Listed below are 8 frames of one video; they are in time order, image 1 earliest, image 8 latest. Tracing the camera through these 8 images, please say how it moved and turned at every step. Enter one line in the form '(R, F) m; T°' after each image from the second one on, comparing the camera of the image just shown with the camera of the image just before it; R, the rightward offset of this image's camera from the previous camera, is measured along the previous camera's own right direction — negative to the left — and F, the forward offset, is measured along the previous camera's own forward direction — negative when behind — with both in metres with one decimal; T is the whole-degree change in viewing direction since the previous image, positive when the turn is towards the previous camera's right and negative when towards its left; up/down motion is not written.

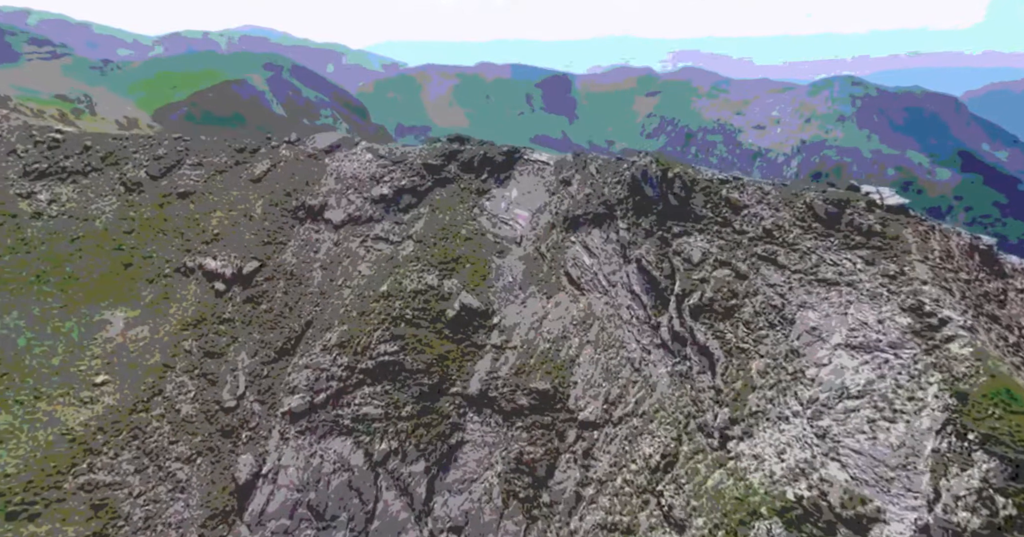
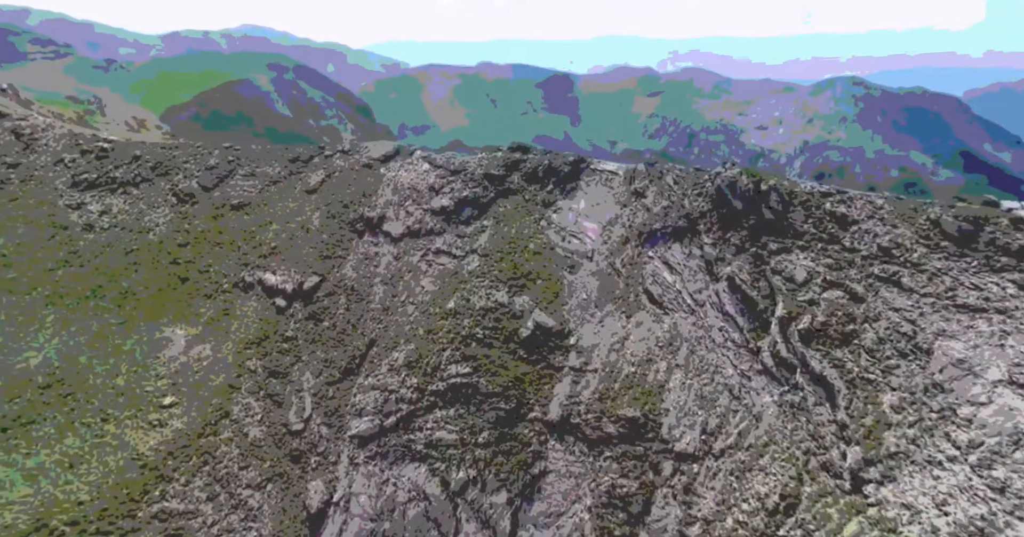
(-3.7, +1.9) m; -2°
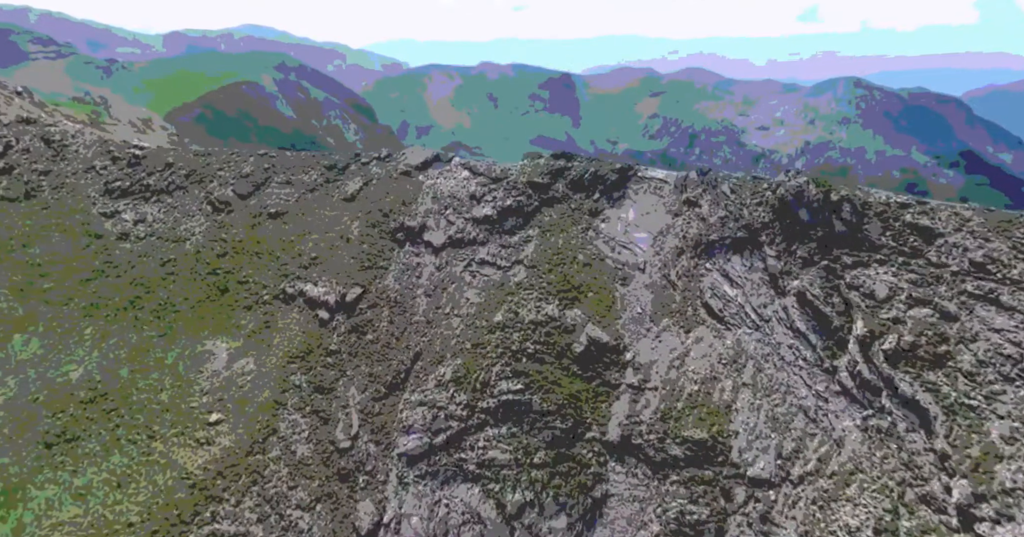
(-2.6, +1.3) m; -1°
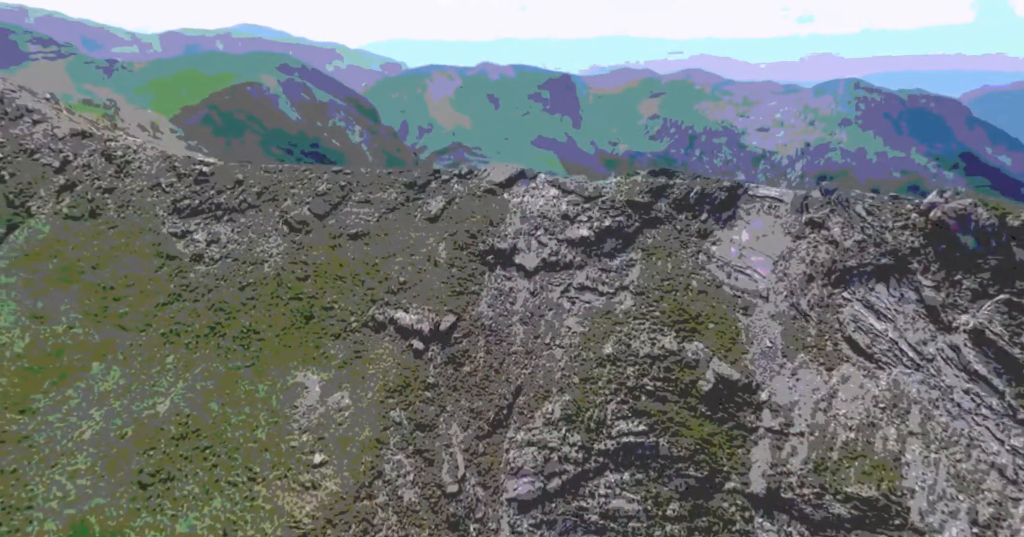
(-5.7, +2.8) m; -3°
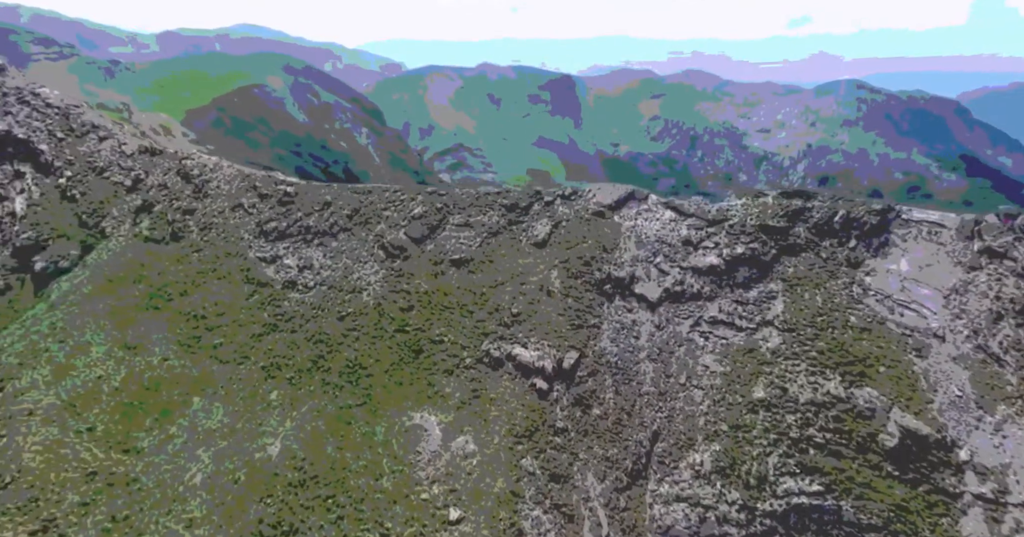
(-6.7, +3.1) m; -3°
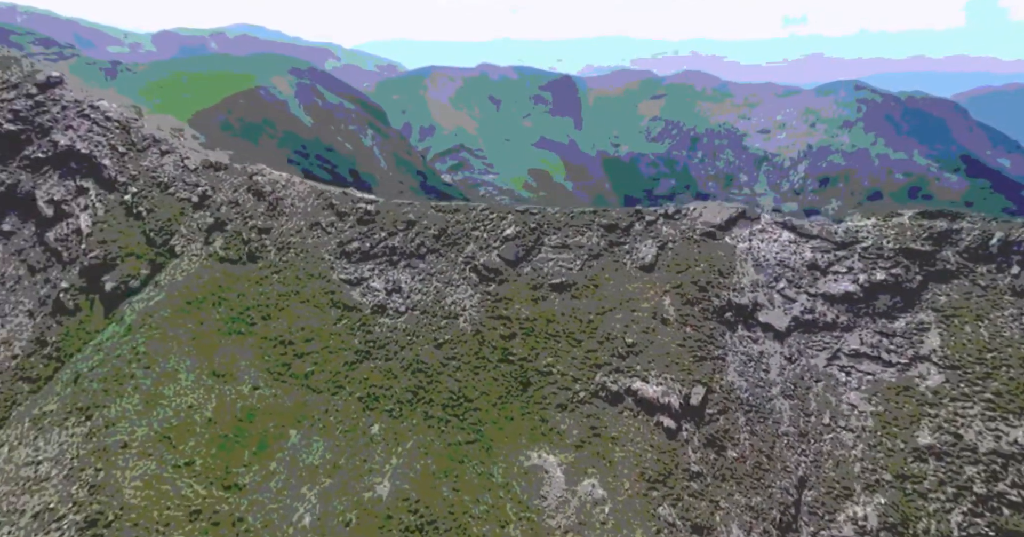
(-6.2, +2.5) m; -3°
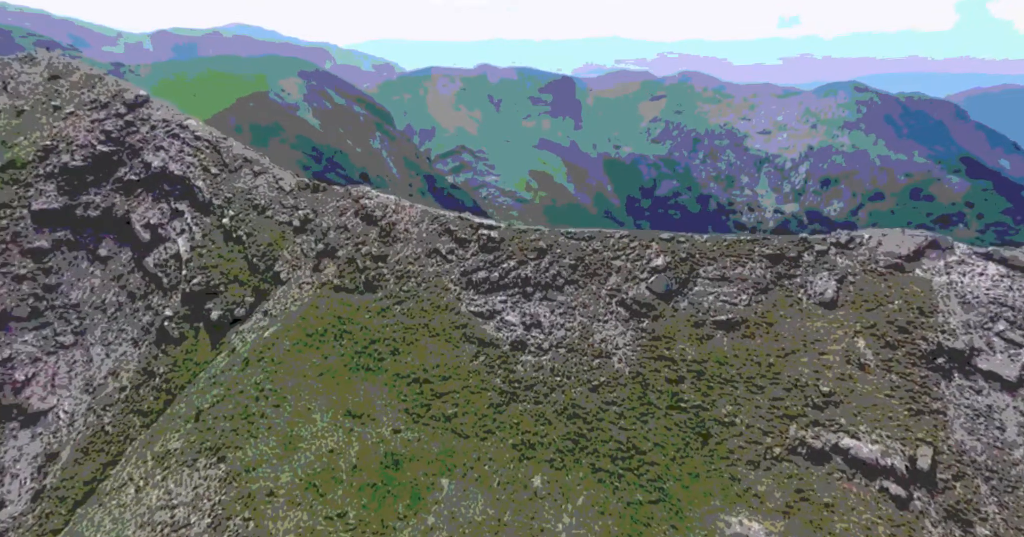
(-9.1, +3.3) m; -4°
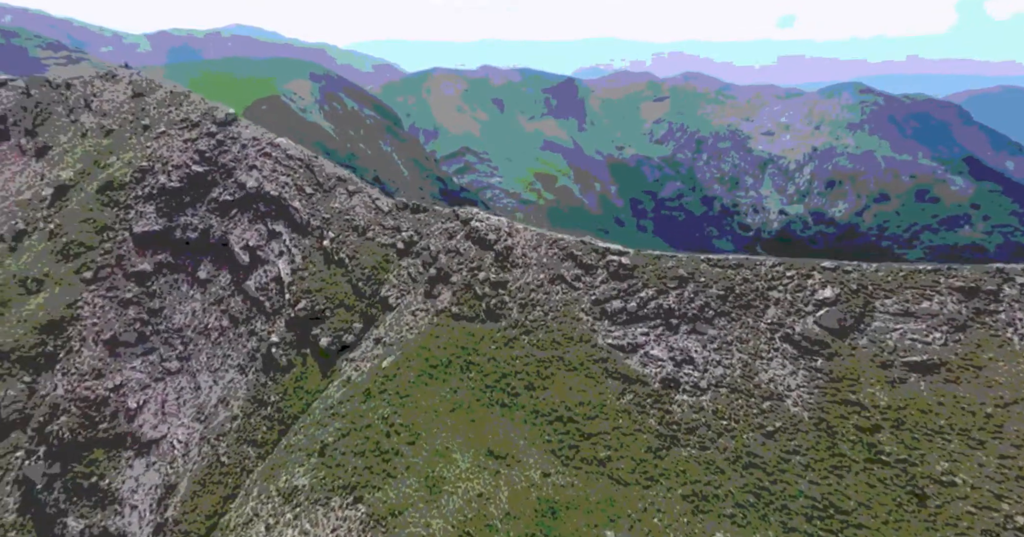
(-8.7, +2.9) m; -4°
